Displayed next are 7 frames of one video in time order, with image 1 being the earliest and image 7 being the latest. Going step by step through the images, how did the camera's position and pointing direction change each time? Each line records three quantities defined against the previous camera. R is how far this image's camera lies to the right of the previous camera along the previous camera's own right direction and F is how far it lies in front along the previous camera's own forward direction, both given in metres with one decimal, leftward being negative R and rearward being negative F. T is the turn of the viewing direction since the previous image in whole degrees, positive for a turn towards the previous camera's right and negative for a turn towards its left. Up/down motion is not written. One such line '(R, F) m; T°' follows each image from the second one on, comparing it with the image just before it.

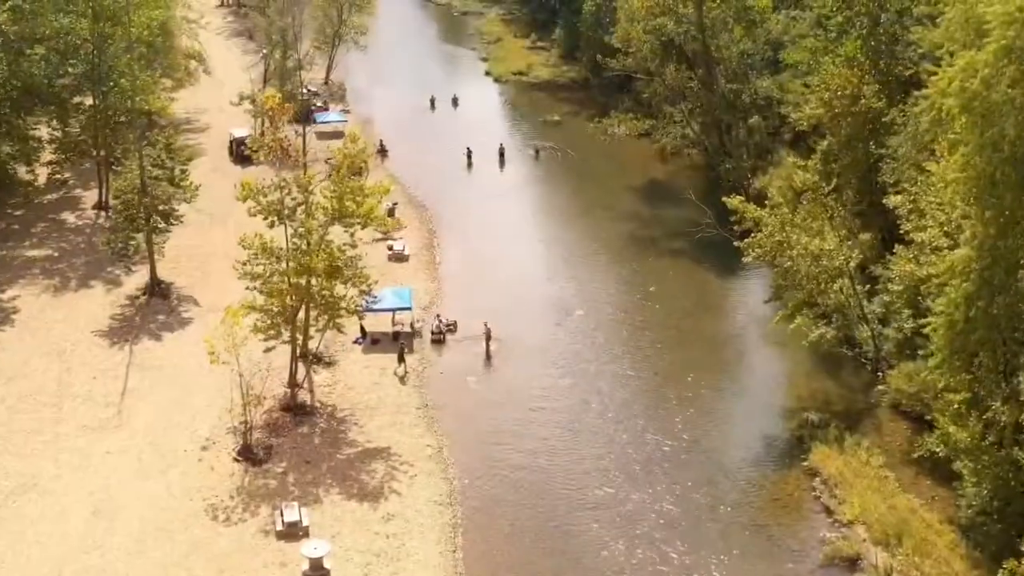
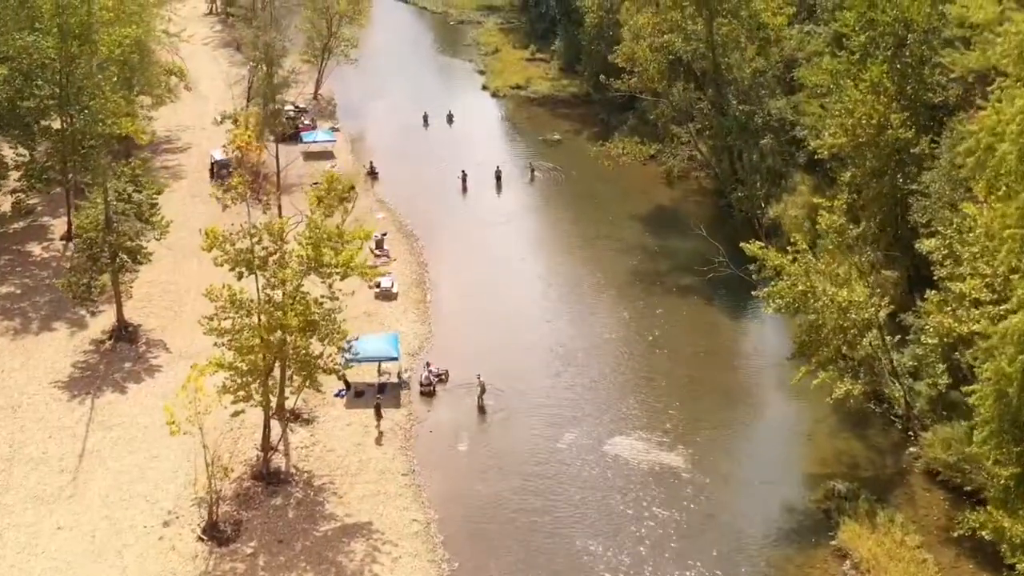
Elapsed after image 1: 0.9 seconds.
(+0.1, +3.0) m; 0°
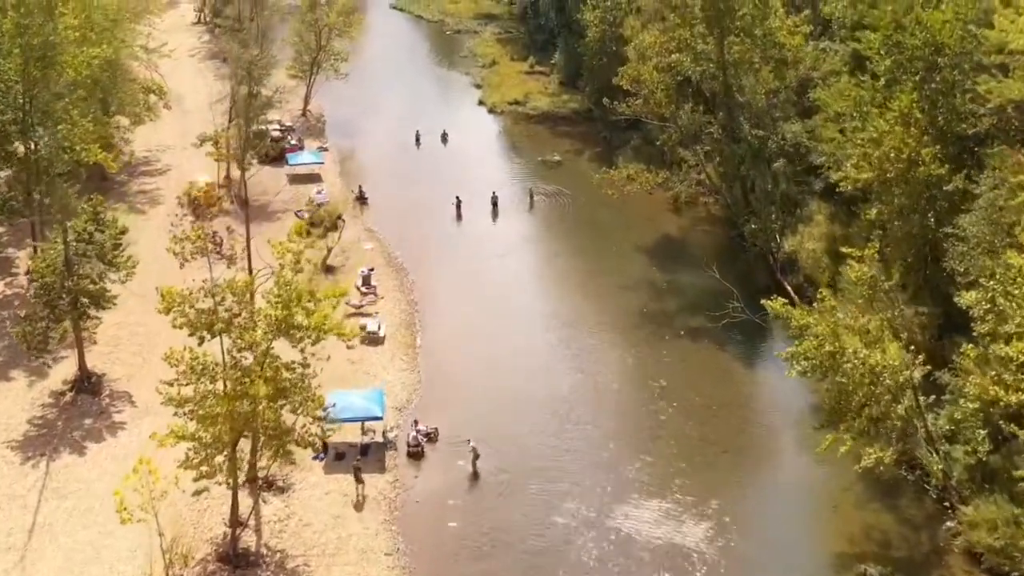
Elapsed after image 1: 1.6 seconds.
(+0.1, +3.0) m; 0°
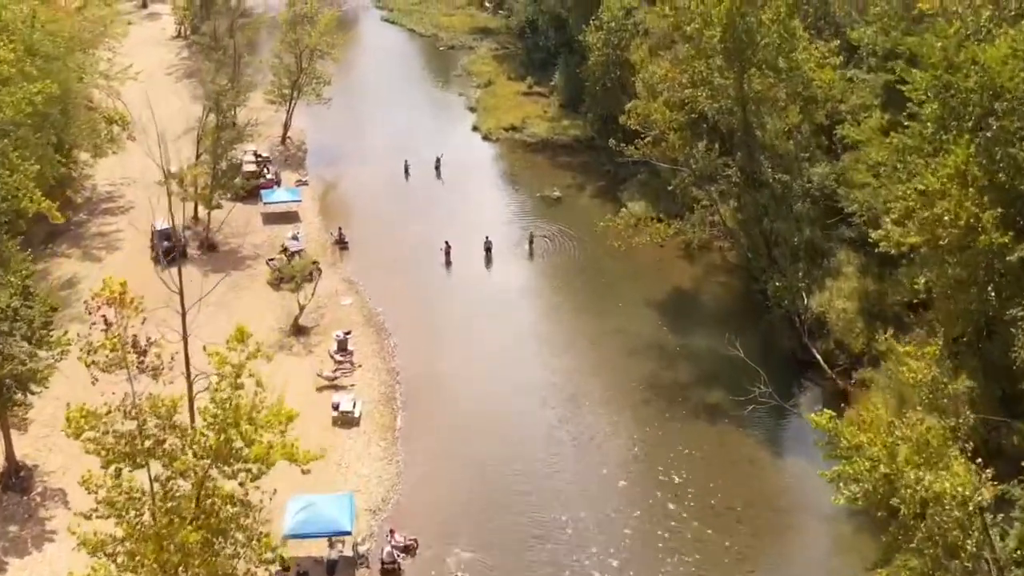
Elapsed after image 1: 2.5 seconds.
(+0.2, +4.5) m; 0°
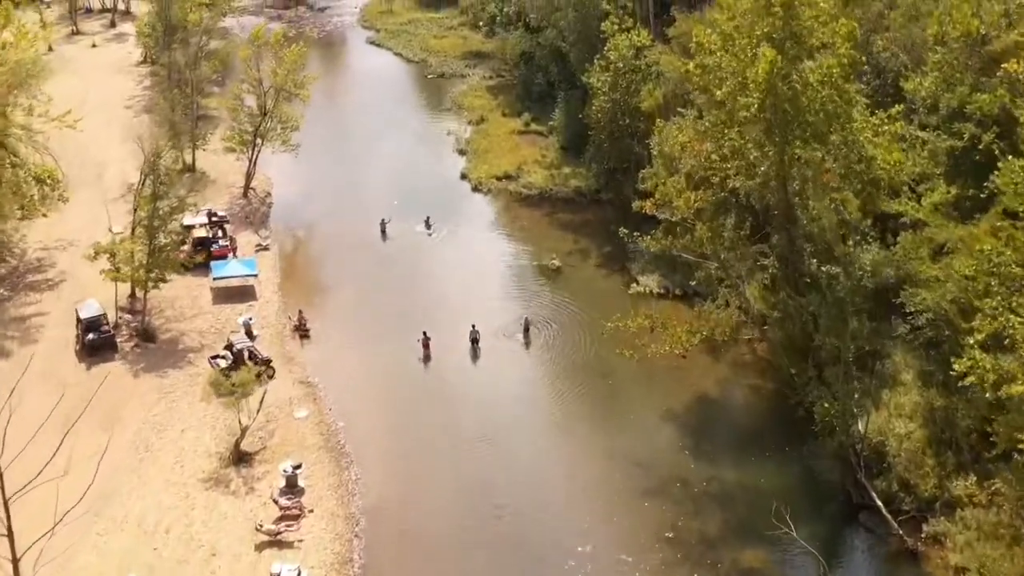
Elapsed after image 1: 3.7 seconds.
(+0.3, +6.8) m; 0°
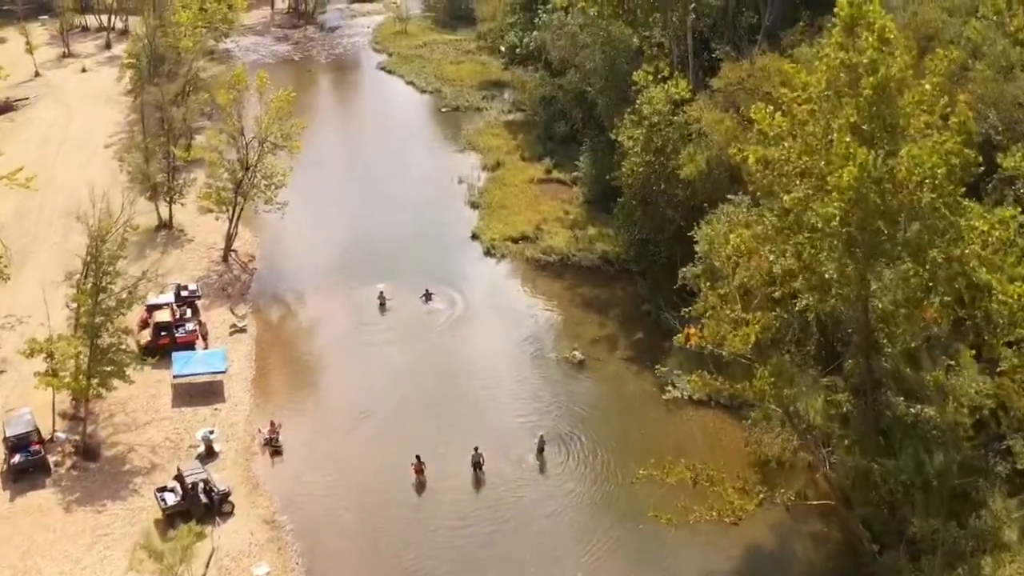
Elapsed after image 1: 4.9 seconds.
(+0.4, +6.3) m; -1°
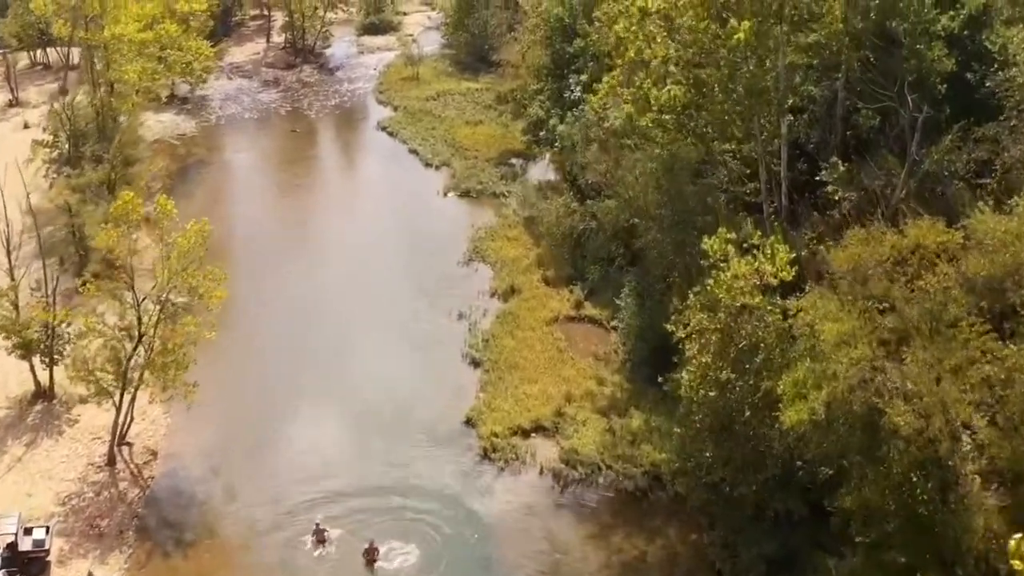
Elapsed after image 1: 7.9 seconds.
(+0.8, +13.4) m; -2°
